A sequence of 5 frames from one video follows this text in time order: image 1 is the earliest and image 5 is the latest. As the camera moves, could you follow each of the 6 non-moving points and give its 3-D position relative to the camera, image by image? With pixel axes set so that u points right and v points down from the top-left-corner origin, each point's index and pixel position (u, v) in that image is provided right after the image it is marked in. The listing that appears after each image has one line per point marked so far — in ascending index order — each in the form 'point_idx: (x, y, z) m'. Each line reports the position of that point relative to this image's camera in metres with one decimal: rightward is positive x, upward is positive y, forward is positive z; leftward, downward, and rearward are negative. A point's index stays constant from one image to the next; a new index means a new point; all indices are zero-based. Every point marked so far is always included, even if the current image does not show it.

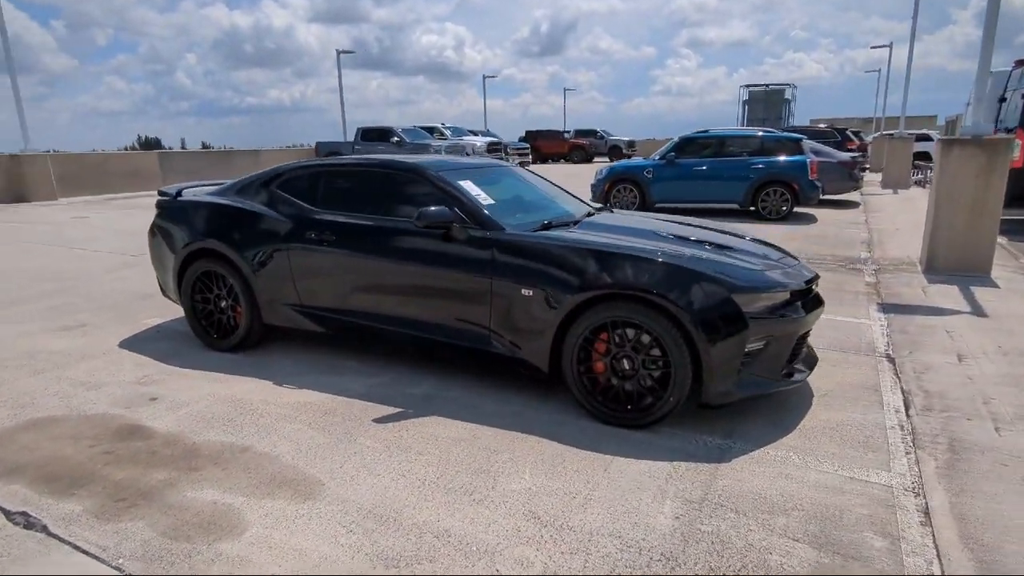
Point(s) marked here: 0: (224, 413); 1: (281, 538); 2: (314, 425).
0: (-1.9, -0.8, +4.0) m
1: (-1.0, -1.1, +2.7) m
2: (-1.3, -0.9, +3.8) m
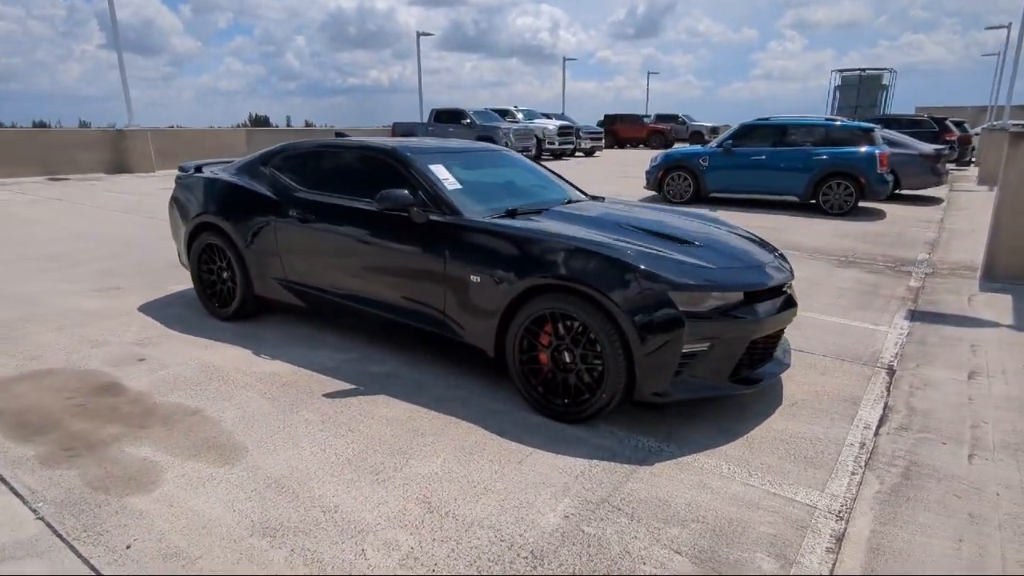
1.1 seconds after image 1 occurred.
0: (-2.2, -0.6, +4.3) m
1: (-1.6, -1.0, +2.9) m
2: (-1.6, -0.7, +4.0) m
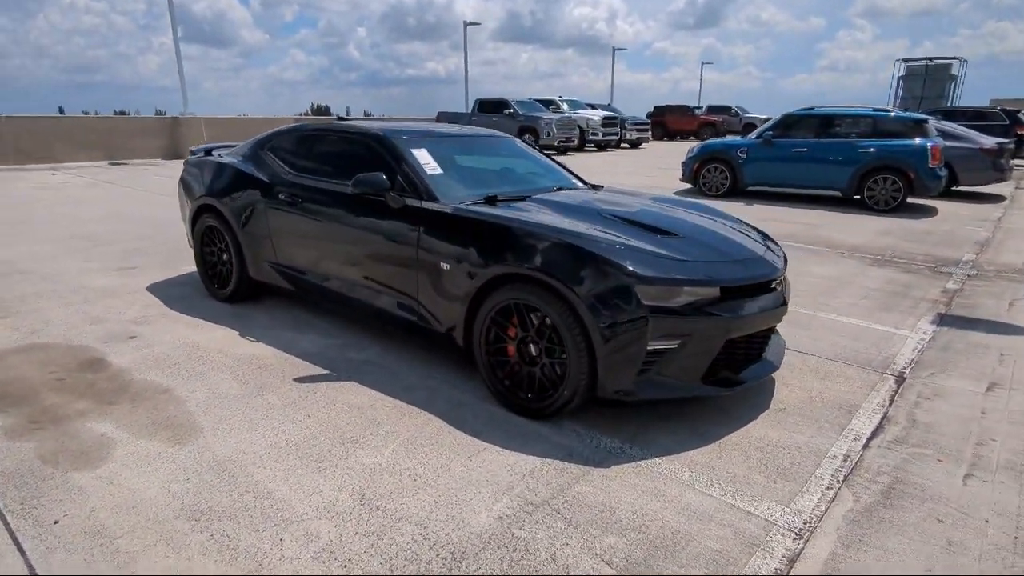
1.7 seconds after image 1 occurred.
0: (-2.4, -0.5, +4.3) m
1: (-1.8, -0.9, +2.9) m
2: (-1.8, -0.6, +4.0) m
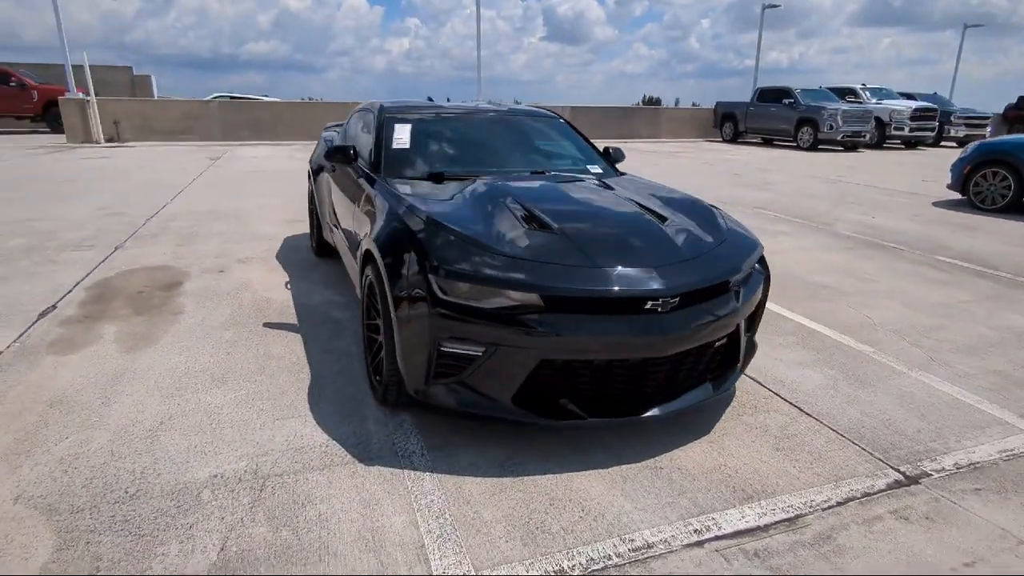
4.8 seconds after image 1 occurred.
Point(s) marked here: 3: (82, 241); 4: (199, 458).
0: (-2.5, 0.0, +5.2) m
1: (-2.7, -0.5, +3.7) m
2: (-2.1, -0.2, +4.6) m
3: (-4.9, +0.5, +7.0) m
4: (-1.4, -0.8, +2.7) m
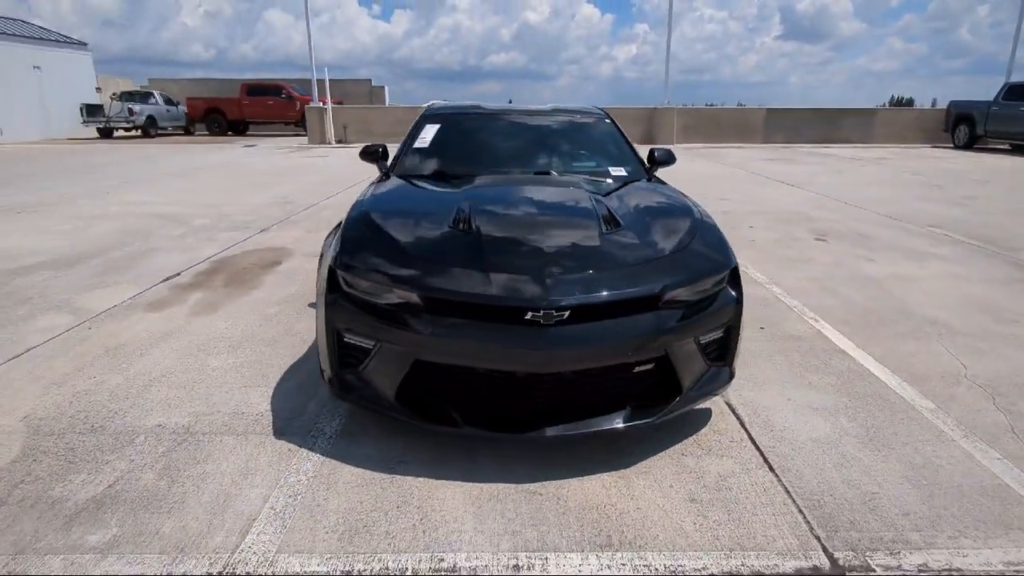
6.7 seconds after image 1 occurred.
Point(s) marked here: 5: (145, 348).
0: (-2.0, +0.1, +5.8) m
1: (-2.7, -0.2, +4.5) m
2: (-1.8, 0.0, +5.2) m
3: (-3.7, +0.9, +8.3) m
4: (-1.8, -0.6, +3.2) m
5: (-2.4, -0.4, +4.0) m
